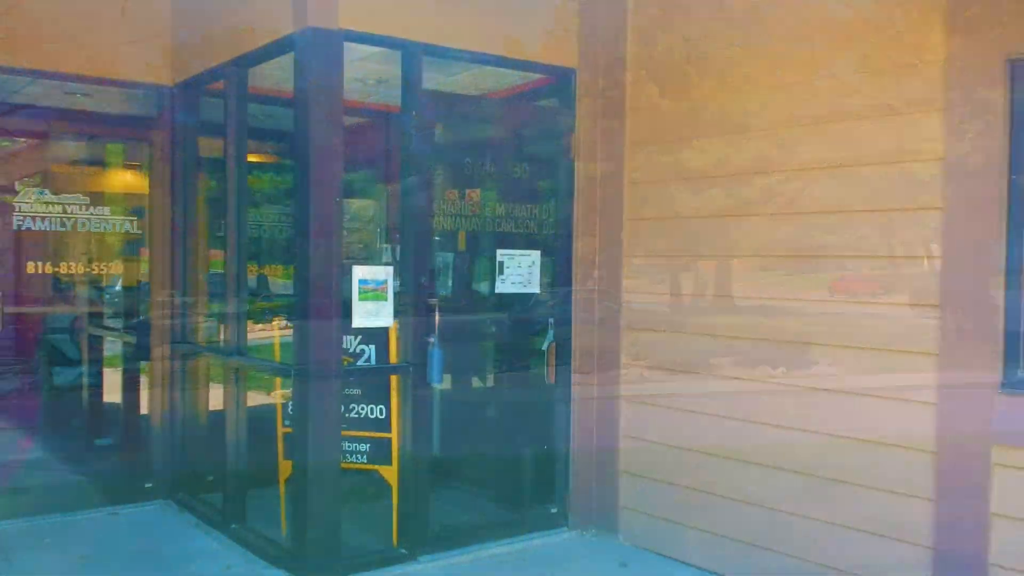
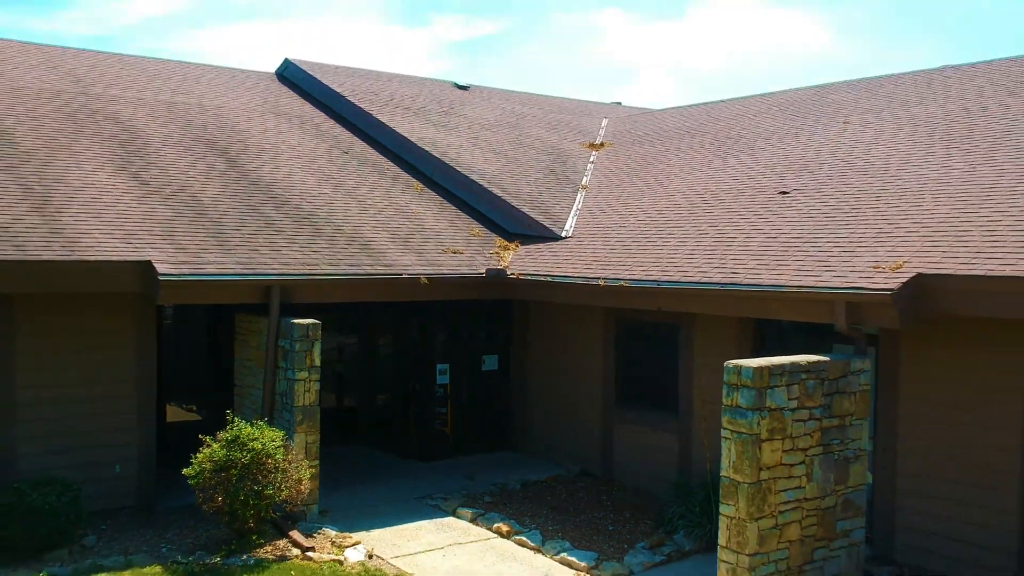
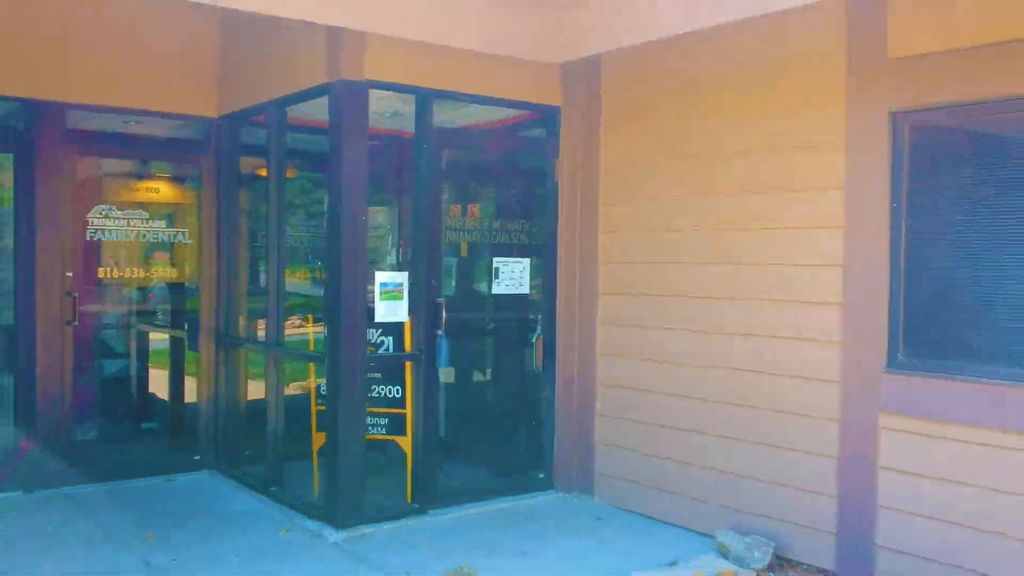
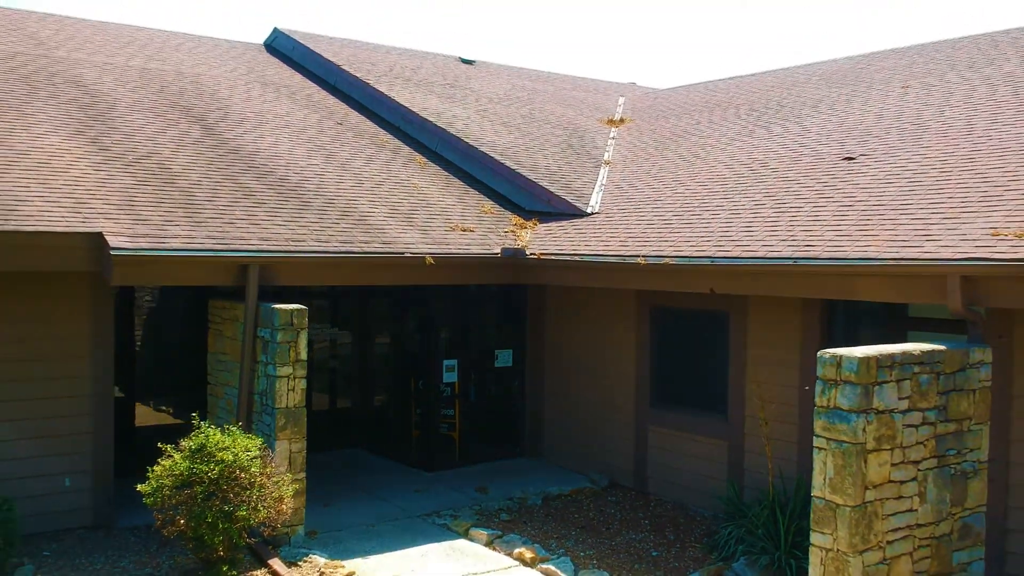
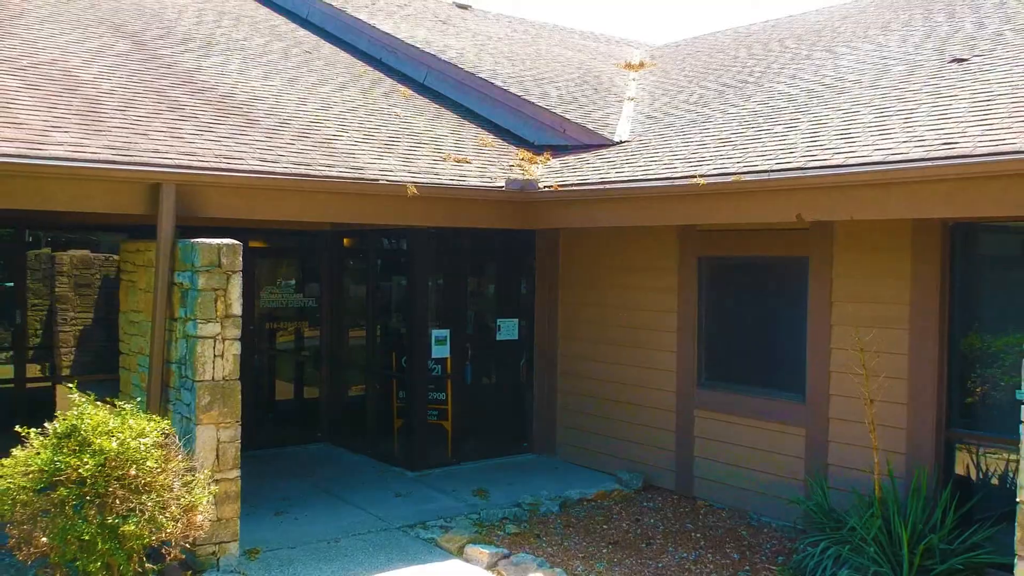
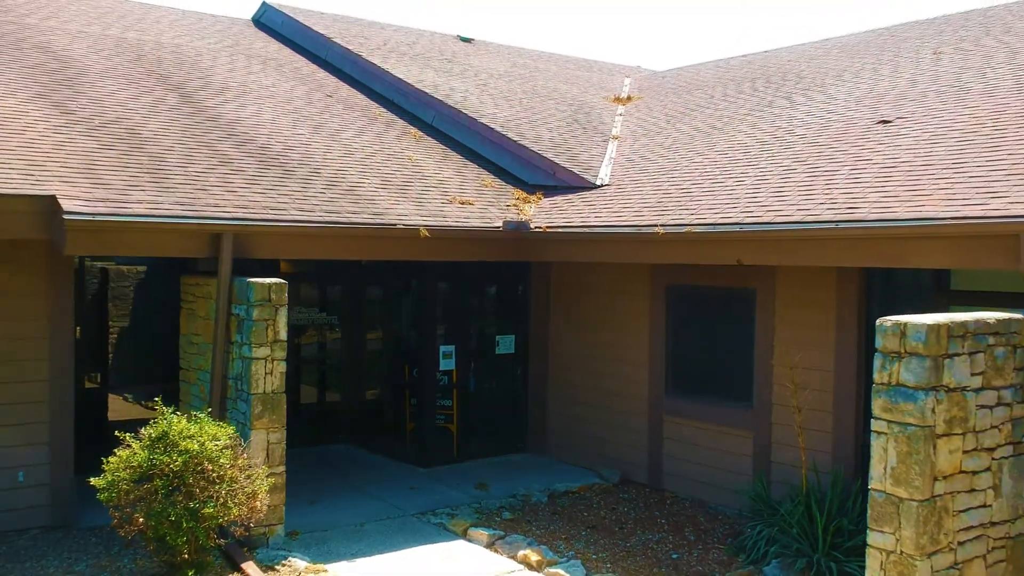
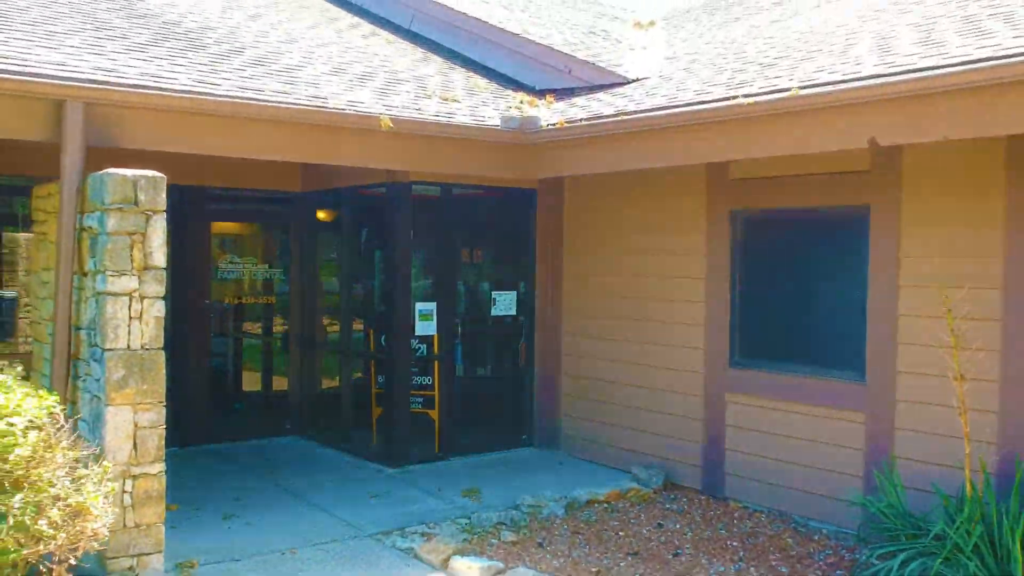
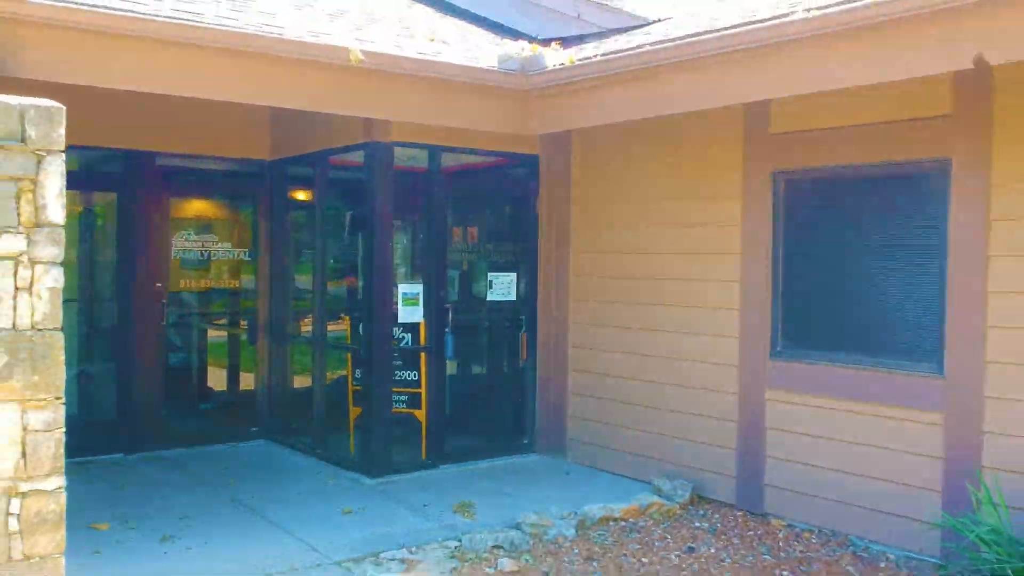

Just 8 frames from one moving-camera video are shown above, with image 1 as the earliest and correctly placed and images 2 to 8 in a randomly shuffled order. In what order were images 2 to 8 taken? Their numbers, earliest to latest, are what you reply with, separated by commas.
3, 8, 7, 5, 6, 4, 2
